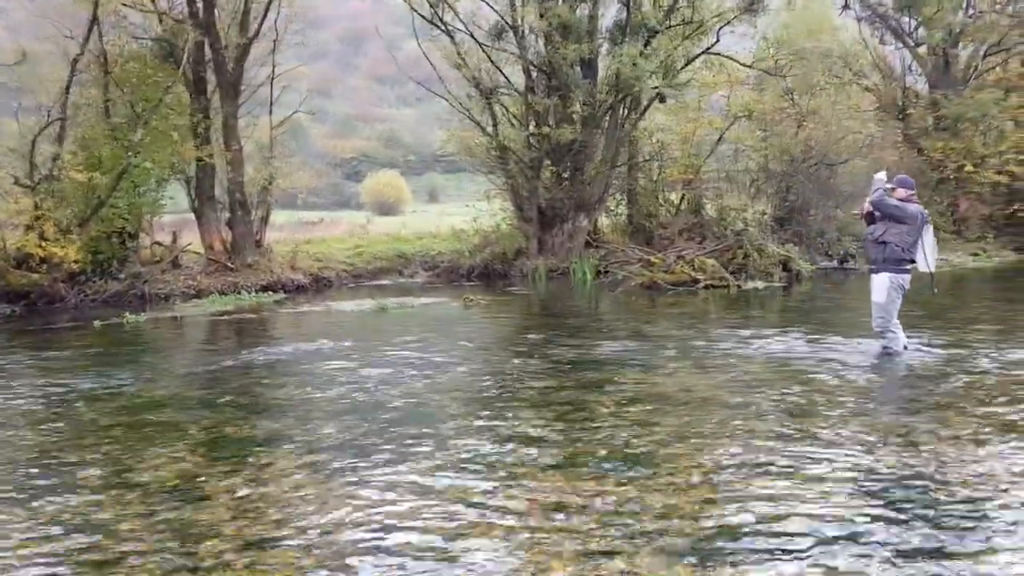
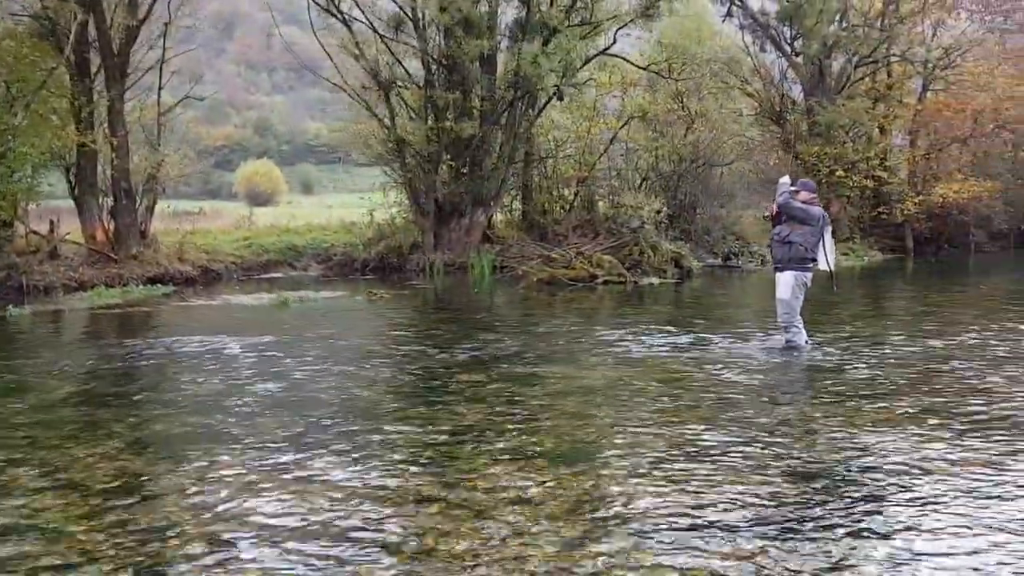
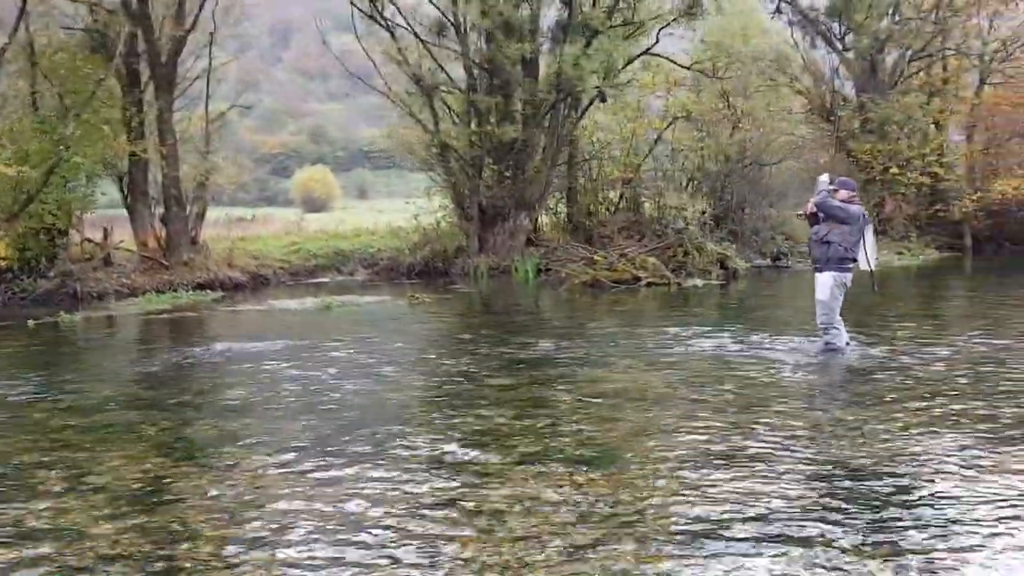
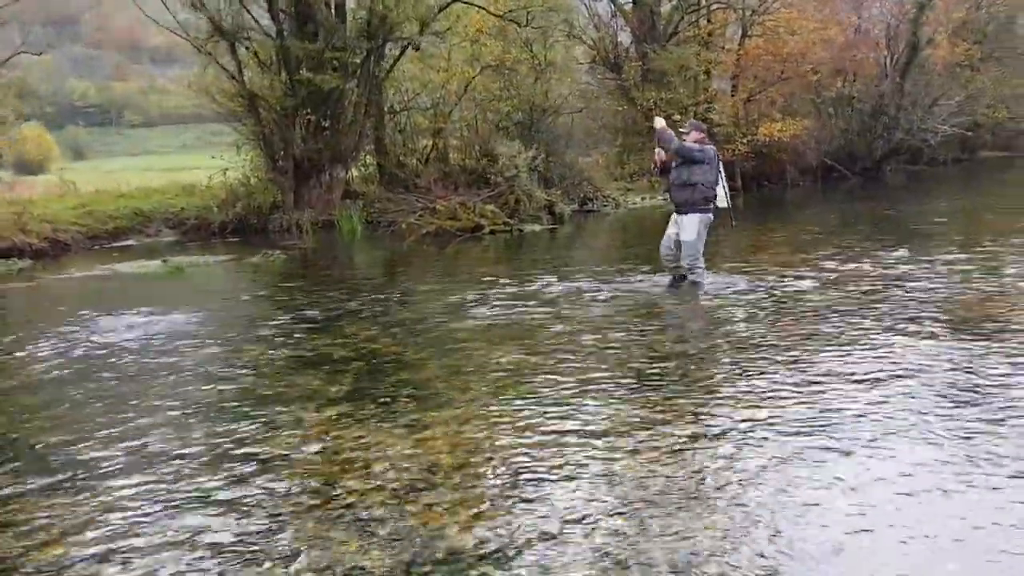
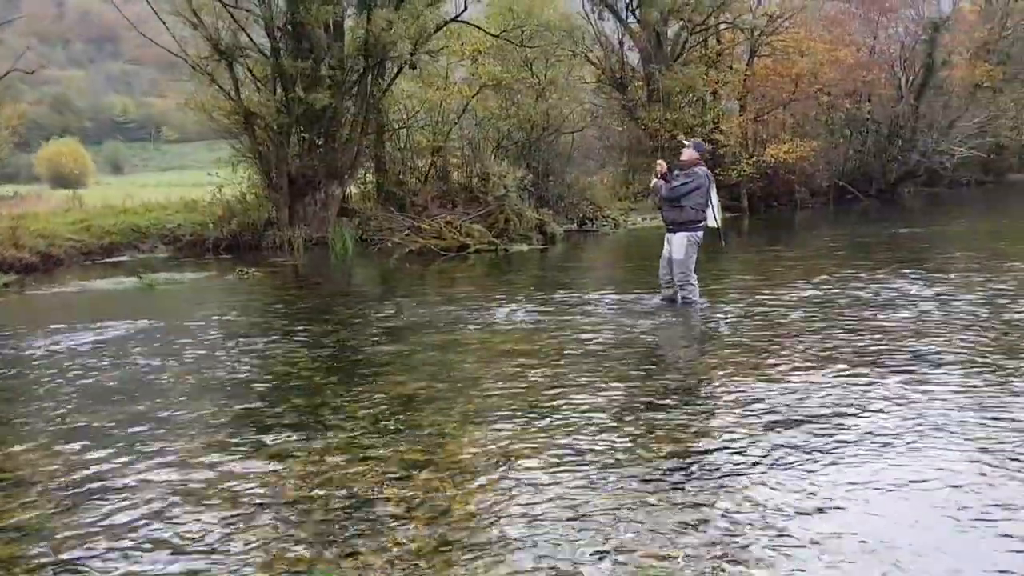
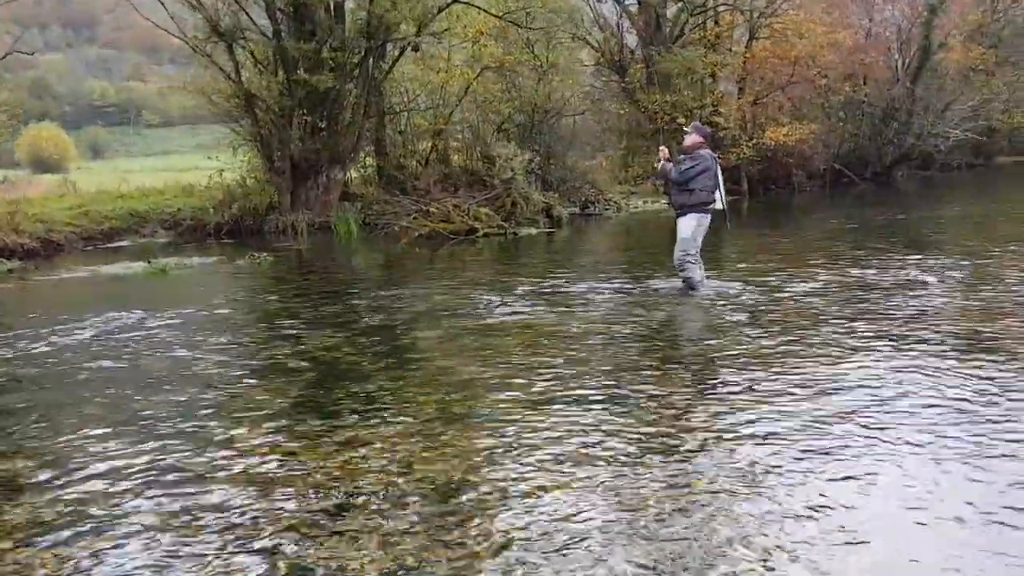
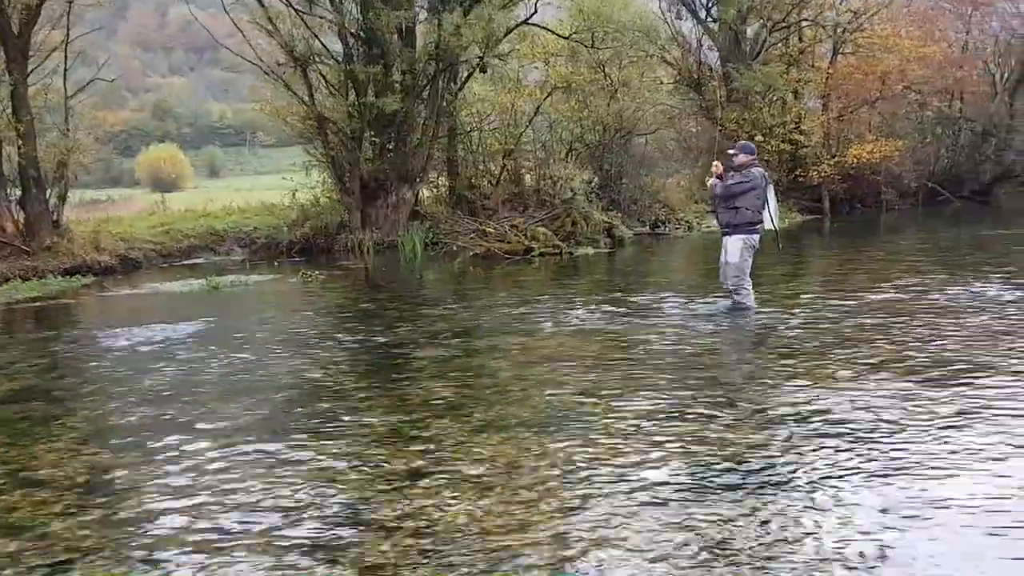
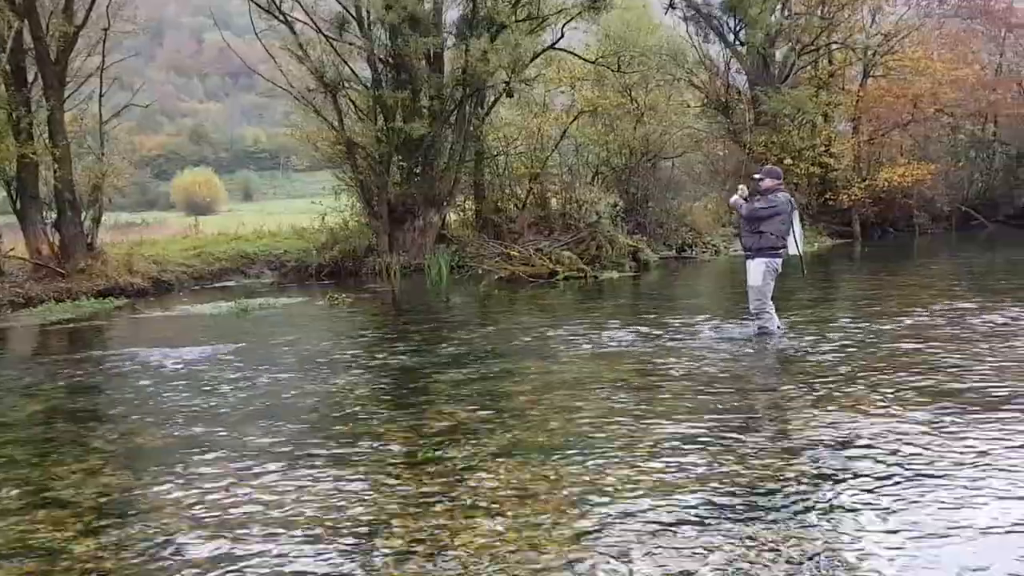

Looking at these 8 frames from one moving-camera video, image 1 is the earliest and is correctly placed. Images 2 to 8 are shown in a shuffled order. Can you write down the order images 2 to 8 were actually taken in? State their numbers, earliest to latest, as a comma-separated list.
3, 2, 8, 7, 5, 6, 4
